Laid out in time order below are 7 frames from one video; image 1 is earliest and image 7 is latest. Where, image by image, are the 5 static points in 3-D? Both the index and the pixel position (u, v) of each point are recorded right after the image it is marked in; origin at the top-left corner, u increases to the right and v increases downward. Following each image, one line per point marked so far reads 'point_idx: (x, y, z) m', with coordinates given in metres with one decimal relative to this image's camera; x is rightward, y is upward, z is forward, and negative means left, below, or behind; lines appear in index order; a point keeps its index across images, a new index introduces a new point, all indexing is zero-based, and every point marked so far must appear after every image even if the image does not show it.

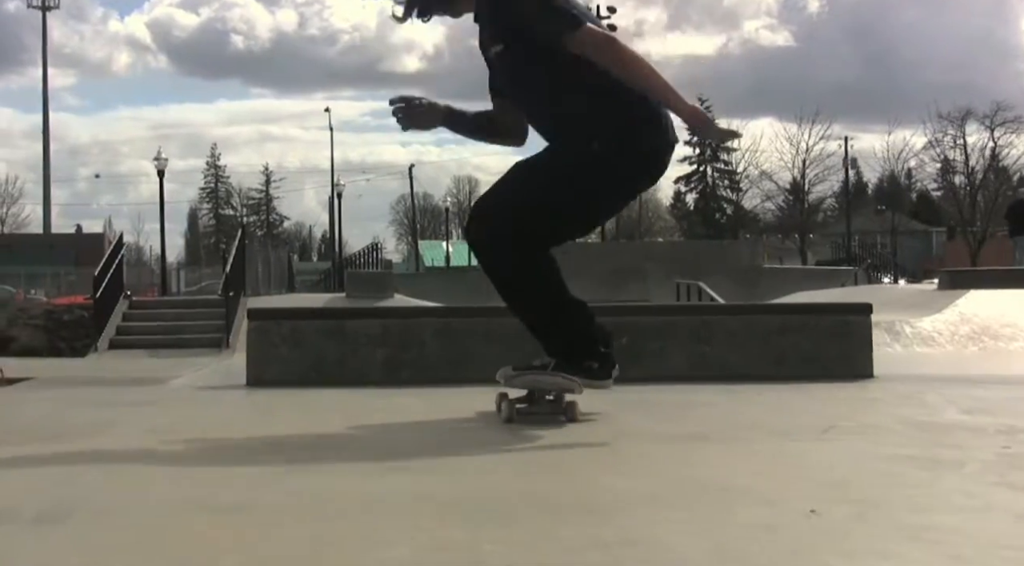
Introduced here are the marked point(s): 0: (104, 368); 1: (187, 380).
0: (-7.1, -1.4, +19.9) m
1: (-5.2, -1.5, +18.1) m
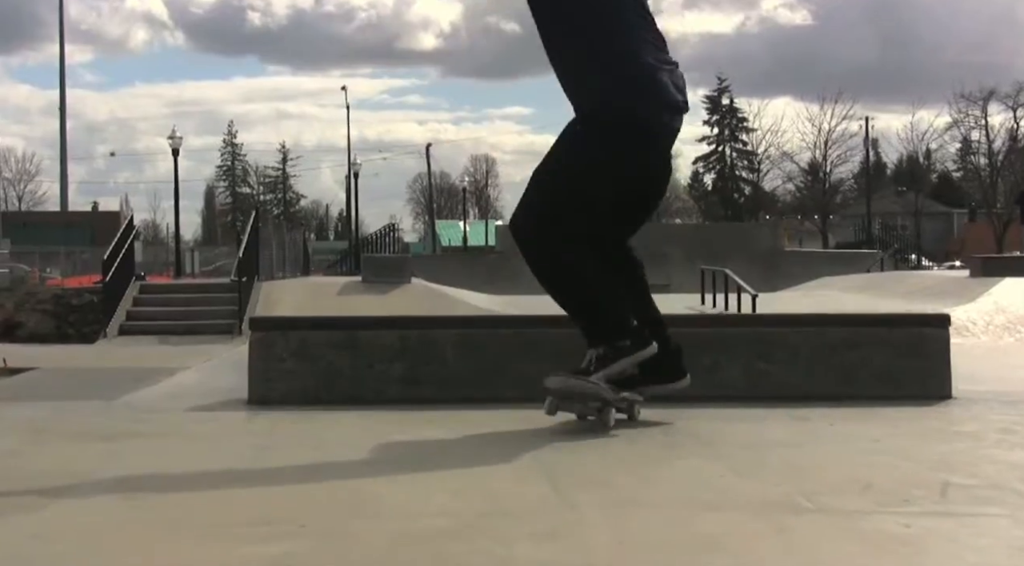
0: (-6.7, -1.1, +19.2) m
1: (-4.9, -1.3, +17.4) m
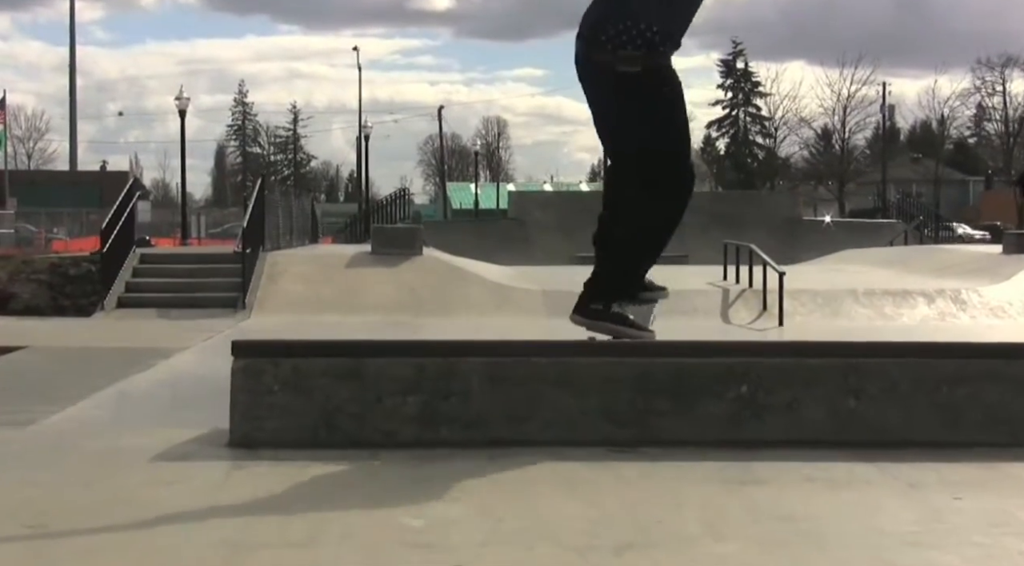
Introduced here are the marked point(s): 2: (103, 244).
0: (-6.5, -0.7, +18.1) m
1: (-4.6, -1.0, +16.2) m
2: (-7.1, +0.7, +19.8) m
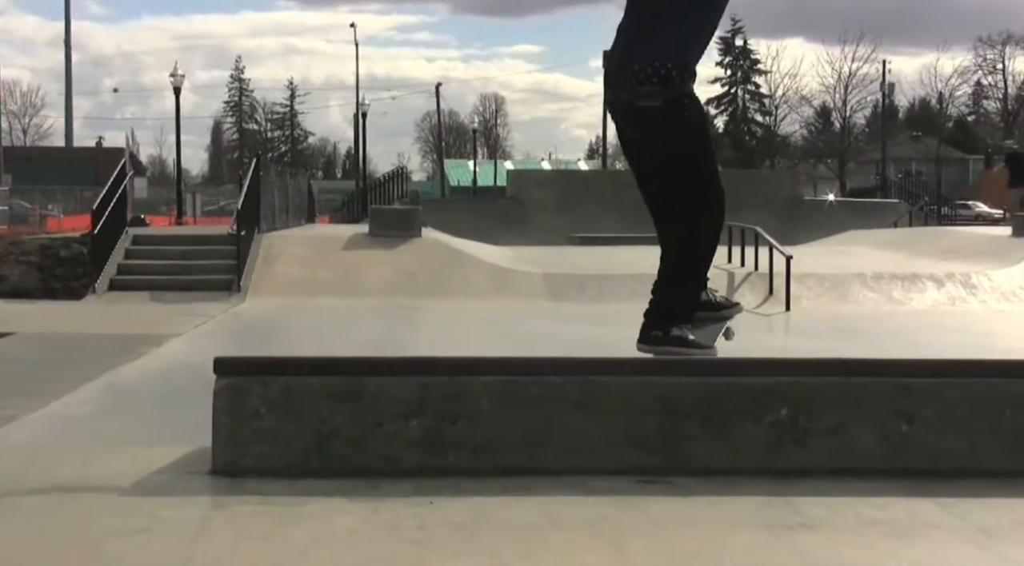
0: (-6.4, -0.5, +17.5) m
1: (-4.5, -0.8, +15.6) m
2: (-7.1, +1.0, +19.1) m
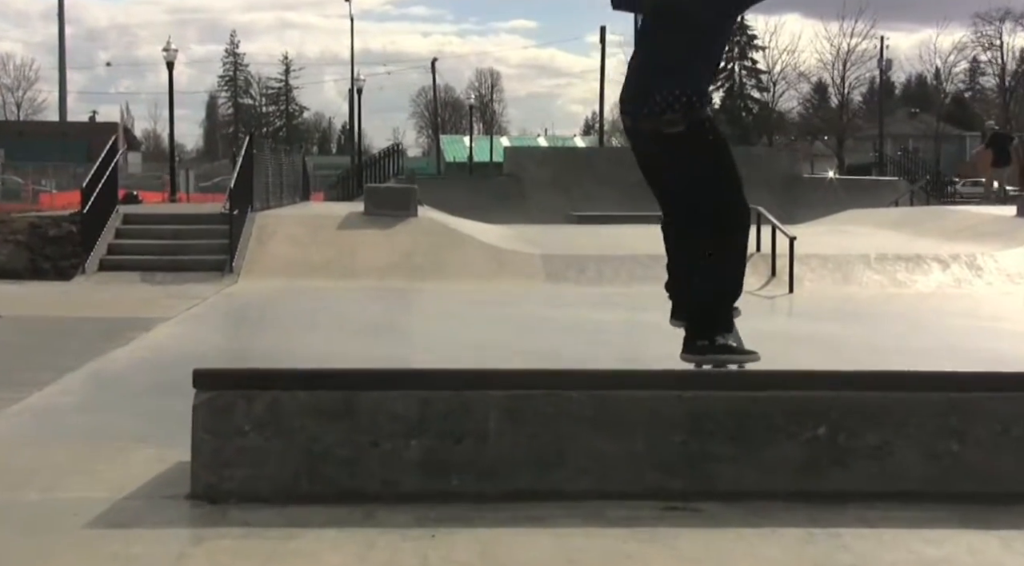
0: (-6.4, -0.2, +17.0) m
1: (-4.5, -0.6, +15.2) m
2: (-7.1, +1.3, +18.6) m
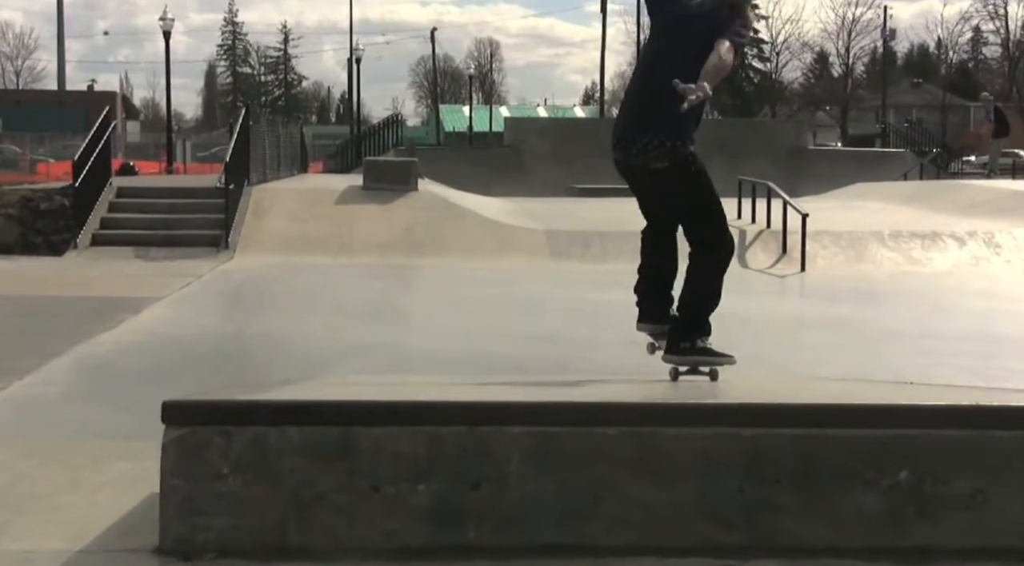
0: (-6.3, 0.0, +16.3) m
1: (-4.5, -0.4, +14.4) m
2: (-7.0, +1.6, +17.8) m
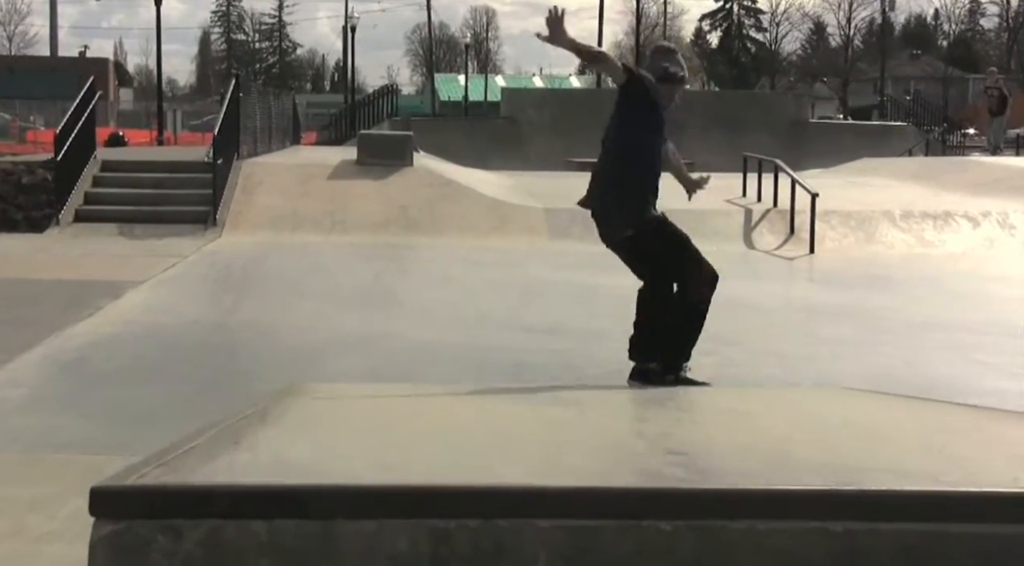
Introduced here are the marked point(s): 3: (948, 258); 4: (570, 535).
0: (-6.3, +0.3, +15.4) m
1: (-4.4, -0.2, +13.6) m
2: (-7.0, +1.9, +16.9) m
3: (+7.7, +0.4, +19.6) m
4: (+0.2, -0.7, +3.0) m
